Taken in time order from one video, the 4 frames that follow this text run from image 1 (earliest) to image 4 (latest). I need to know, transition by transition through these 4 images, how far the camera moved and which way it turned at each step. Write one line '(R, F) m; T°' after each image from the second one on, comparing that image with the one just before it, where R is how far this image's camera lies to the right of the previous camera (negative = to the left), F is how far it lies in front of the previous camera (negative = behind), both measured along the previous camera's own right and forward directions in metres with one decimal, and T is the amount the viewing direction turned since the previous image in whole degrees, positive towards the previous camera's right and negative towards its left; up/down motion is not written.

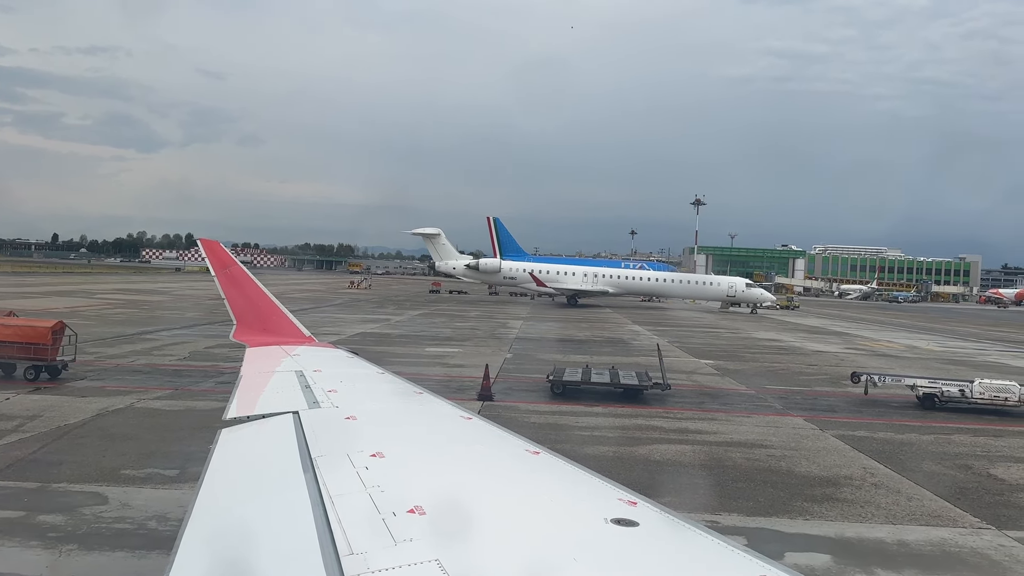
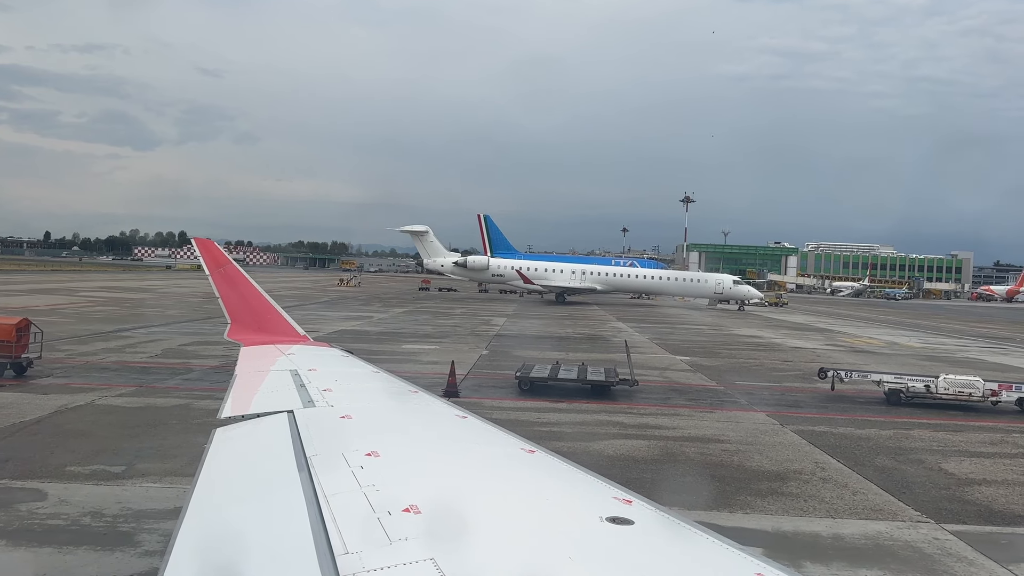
(+0.6, 0.0) m; 0°
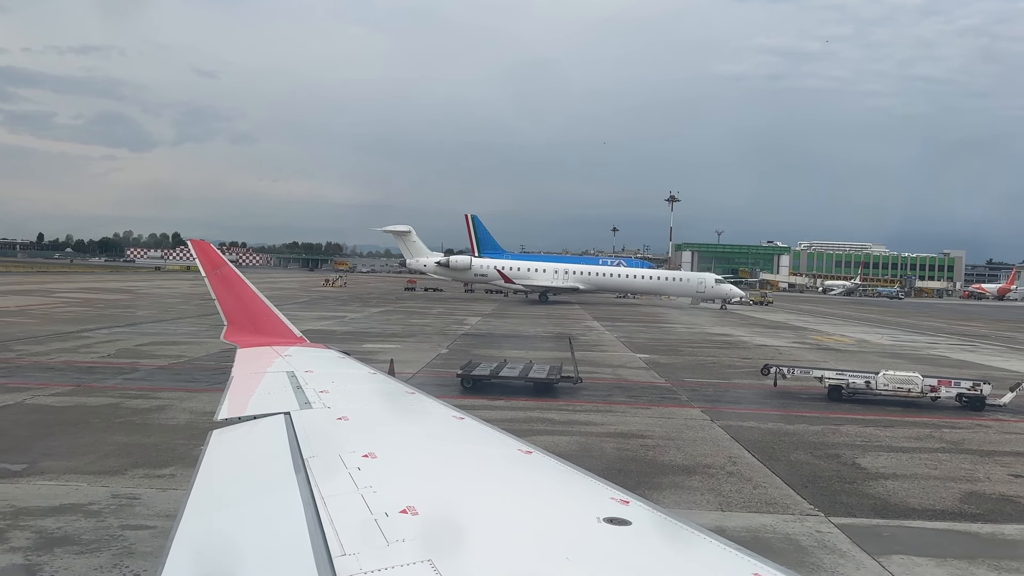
(+1.1, 0.0) m; 0°
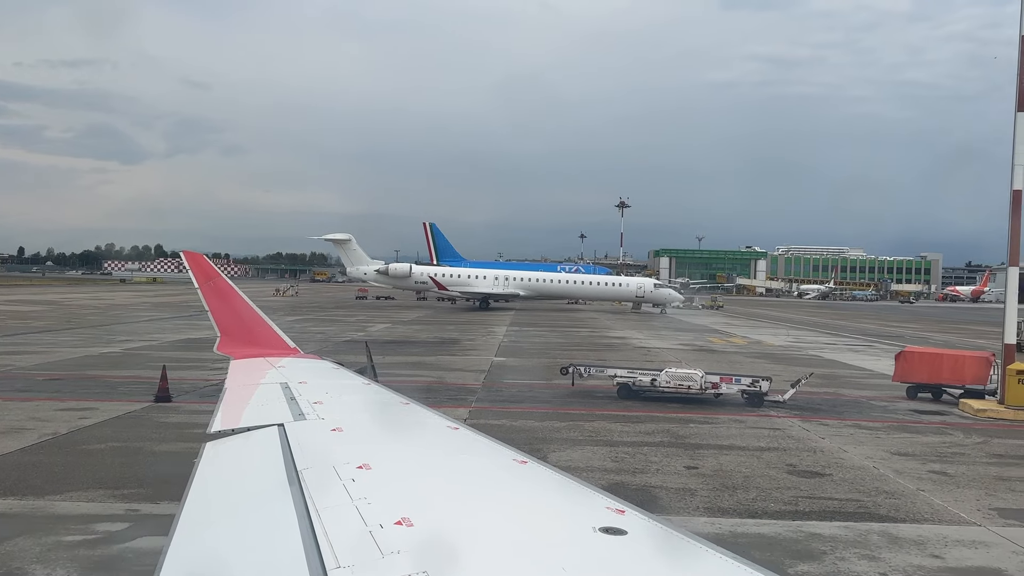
(+4.0, -0.1) m; +1°
